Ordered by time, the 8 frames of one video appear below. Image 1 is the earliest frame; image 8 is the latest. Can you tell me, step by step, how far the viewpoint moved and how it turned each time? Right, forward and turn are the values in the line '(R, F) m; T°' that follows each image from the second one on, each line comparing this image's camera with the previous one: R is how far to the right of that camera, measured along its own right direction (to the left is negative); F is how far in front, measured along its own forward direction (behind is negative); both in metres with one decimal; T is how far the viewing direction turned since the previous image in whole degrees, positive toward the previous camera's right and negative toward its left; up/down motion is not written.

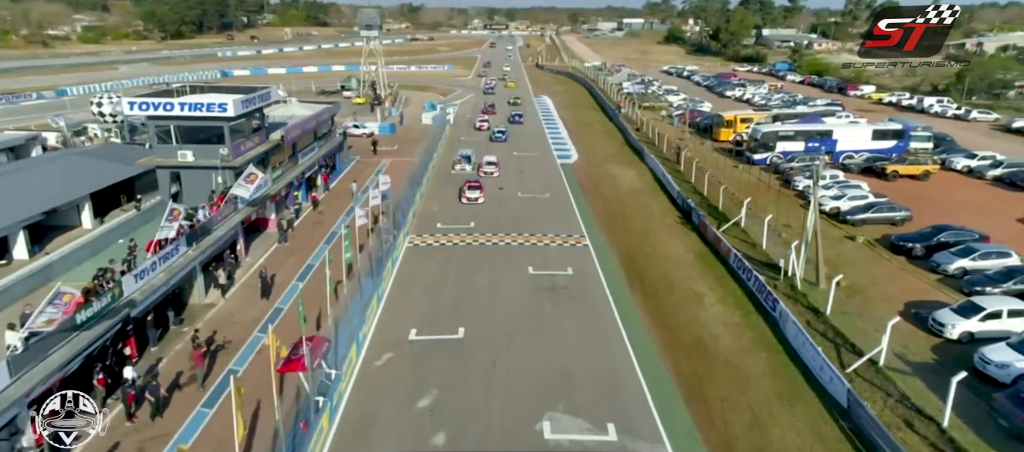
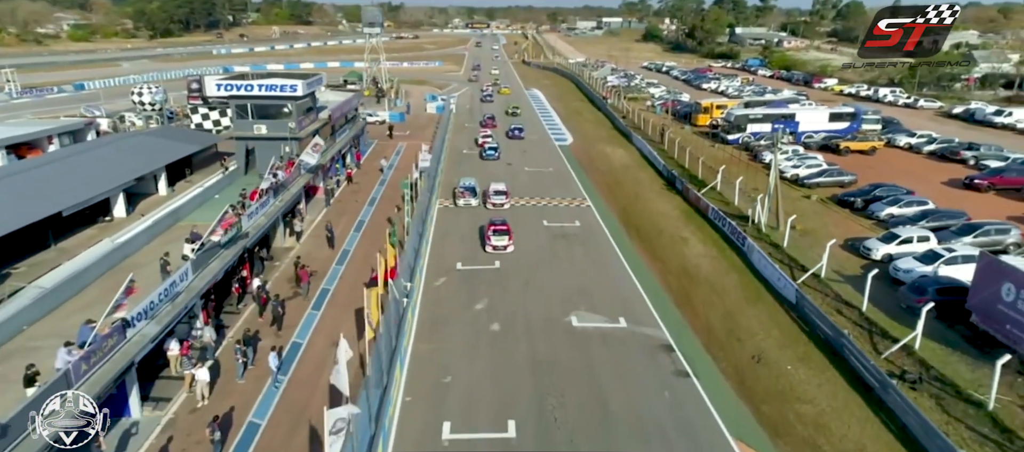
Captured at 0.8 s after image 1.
(-2.4, -7.6) m; +2°
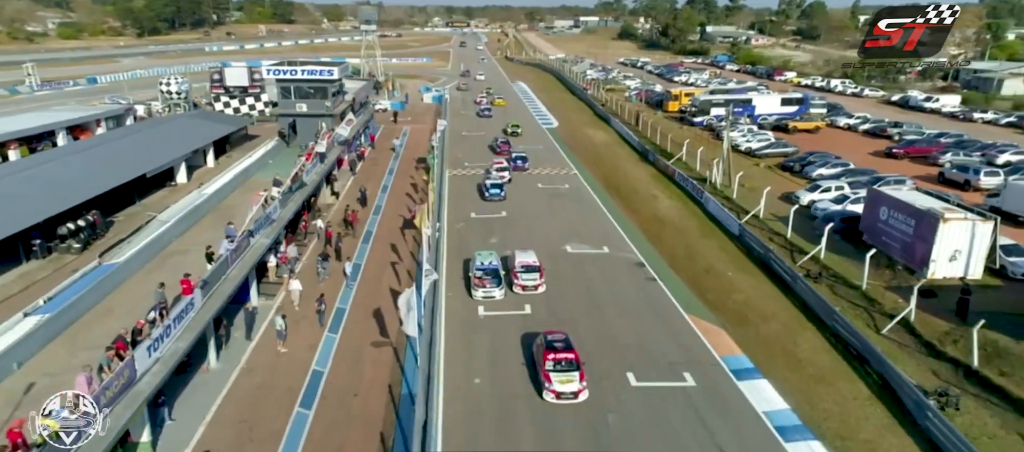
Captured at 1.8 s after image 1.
(-1.6, -8.6) m; +2°
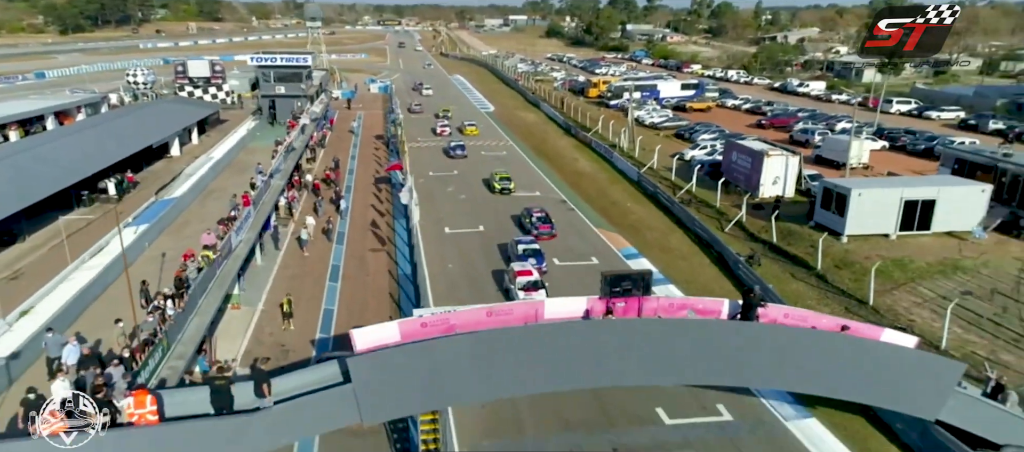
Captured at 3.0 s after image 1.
(-1.3, -11.2) m; +5°
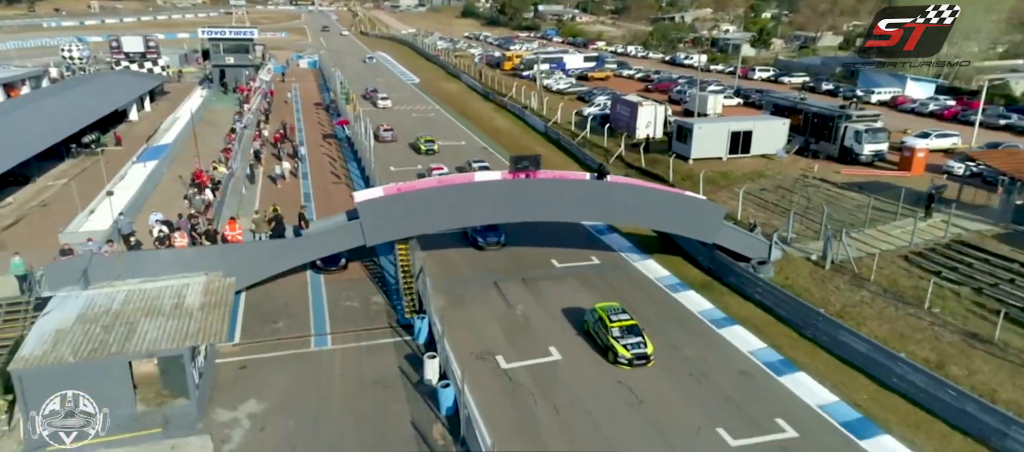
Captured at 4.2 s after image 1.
(-0.9, -10.7) m; +6°
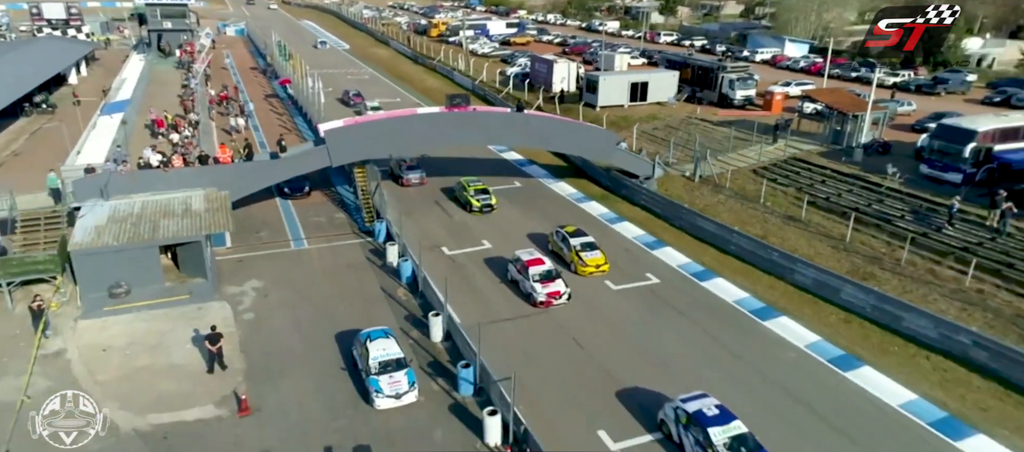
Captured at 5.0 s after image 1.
(-0.5, -7.1) m; +6°
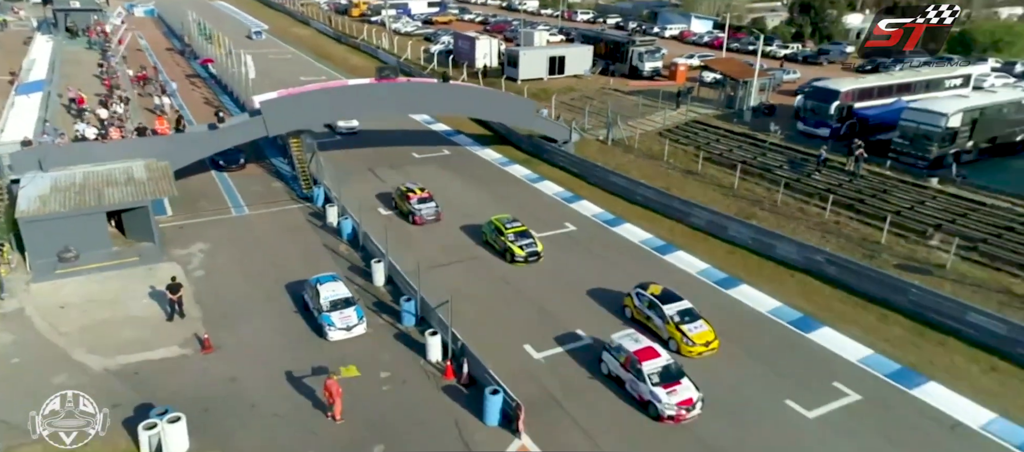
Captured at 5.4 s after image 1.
(-0.2, -3.1) m; +6°
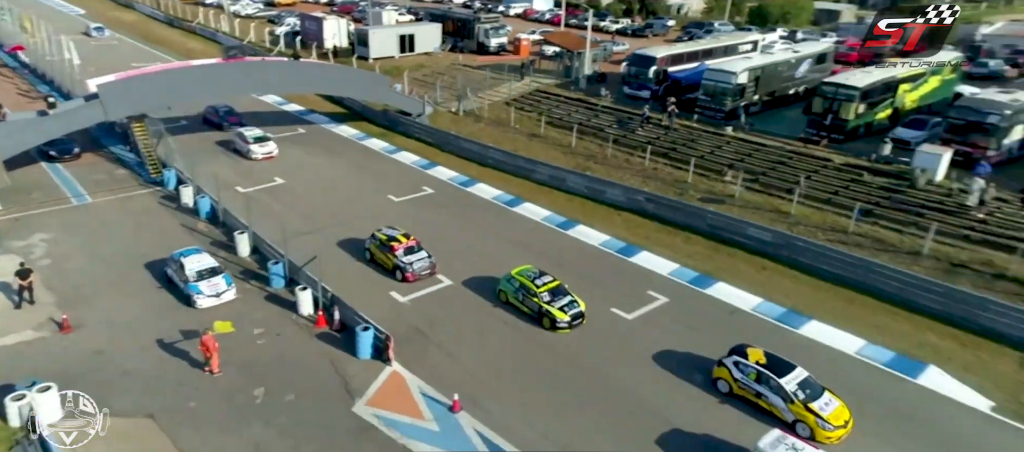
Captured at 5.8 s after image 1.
(0.0, -2.6) m; +11°
